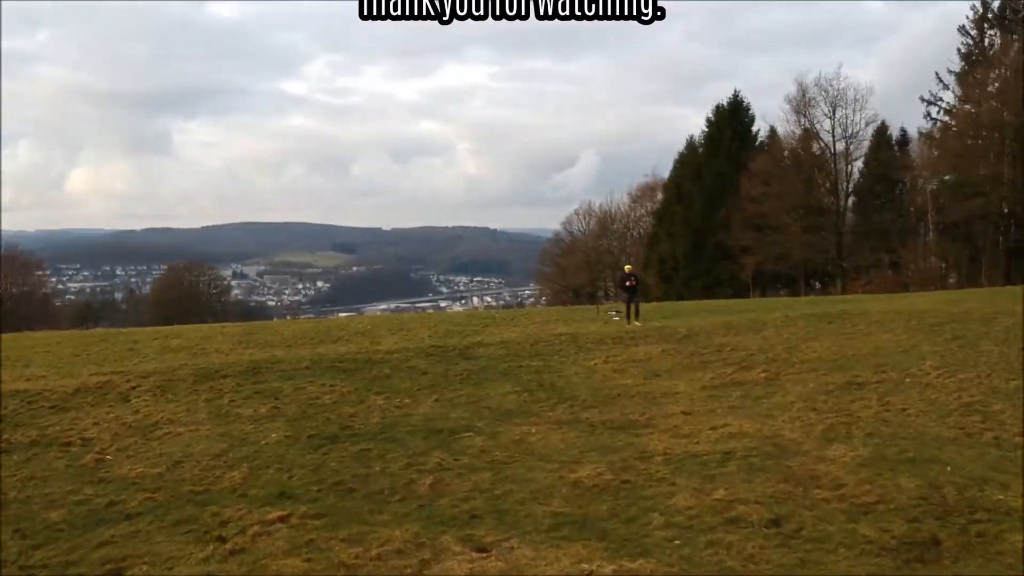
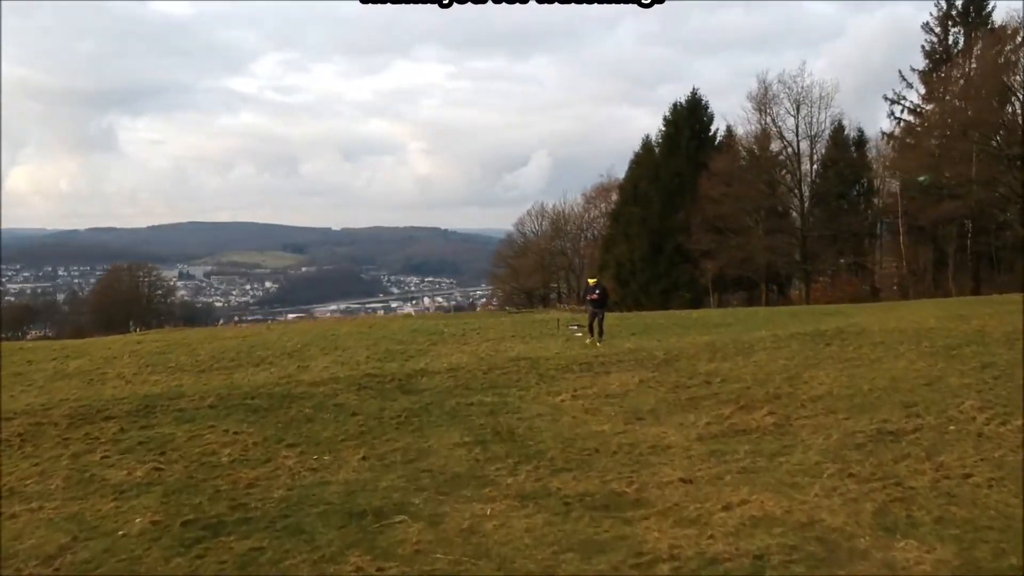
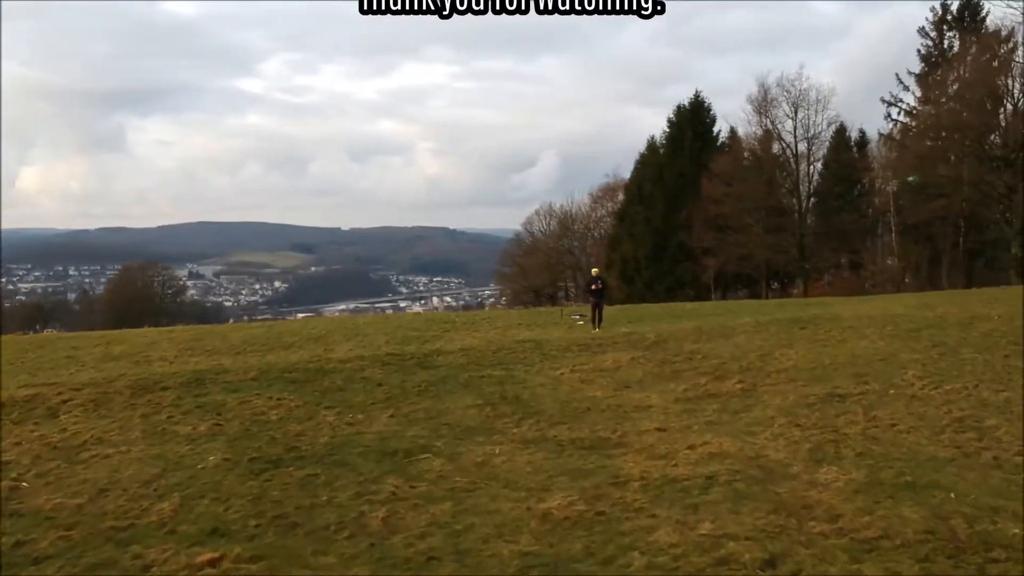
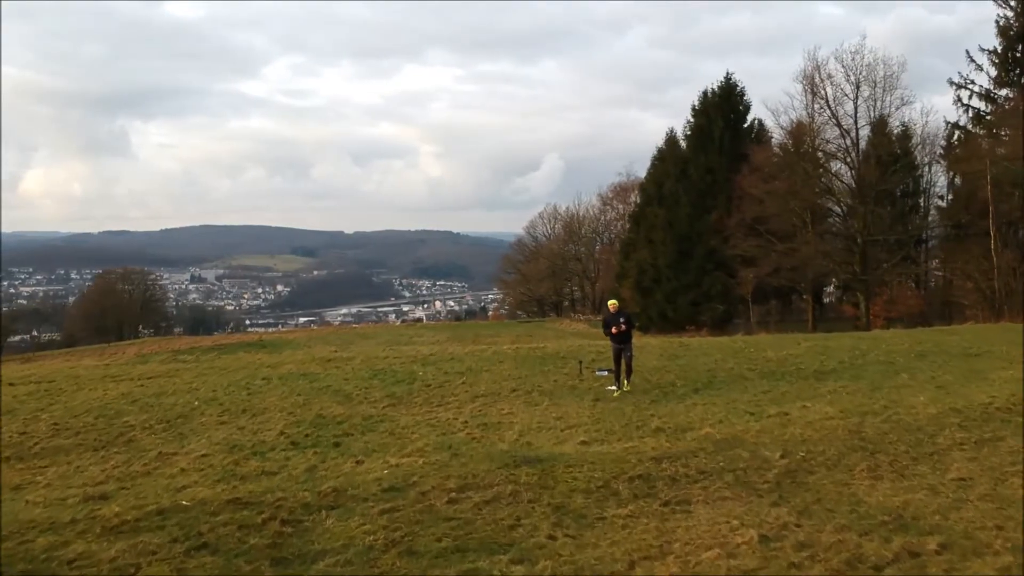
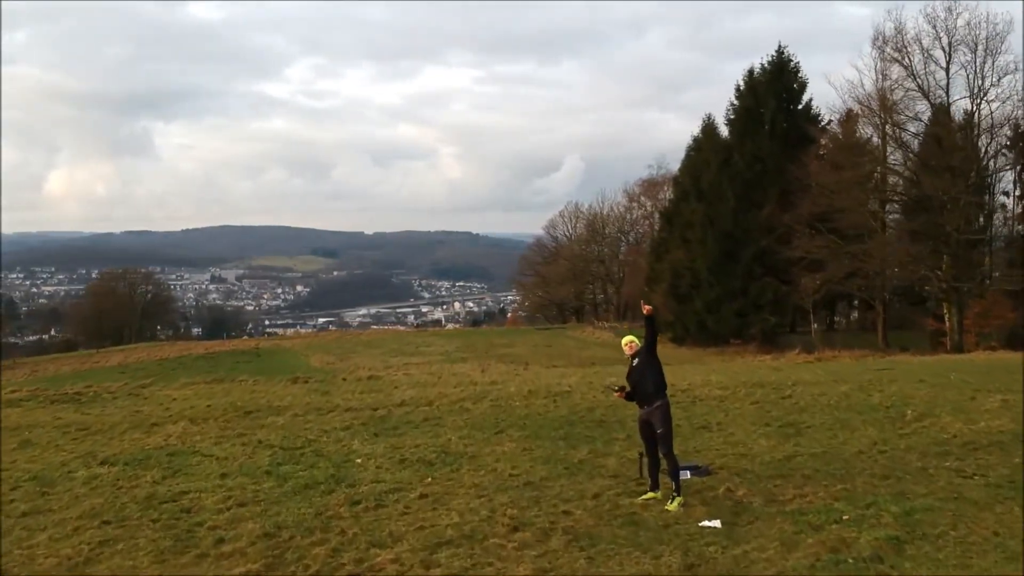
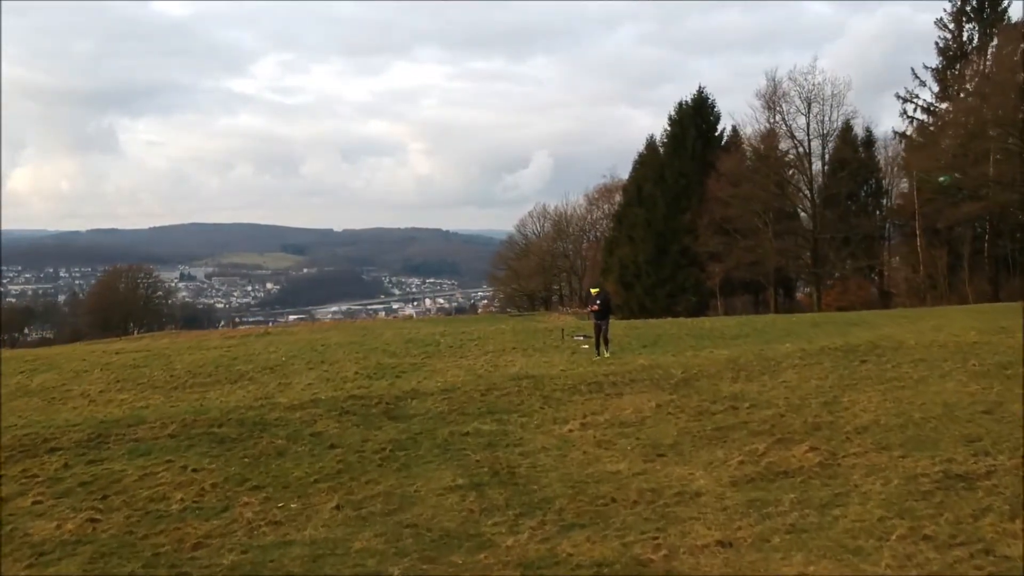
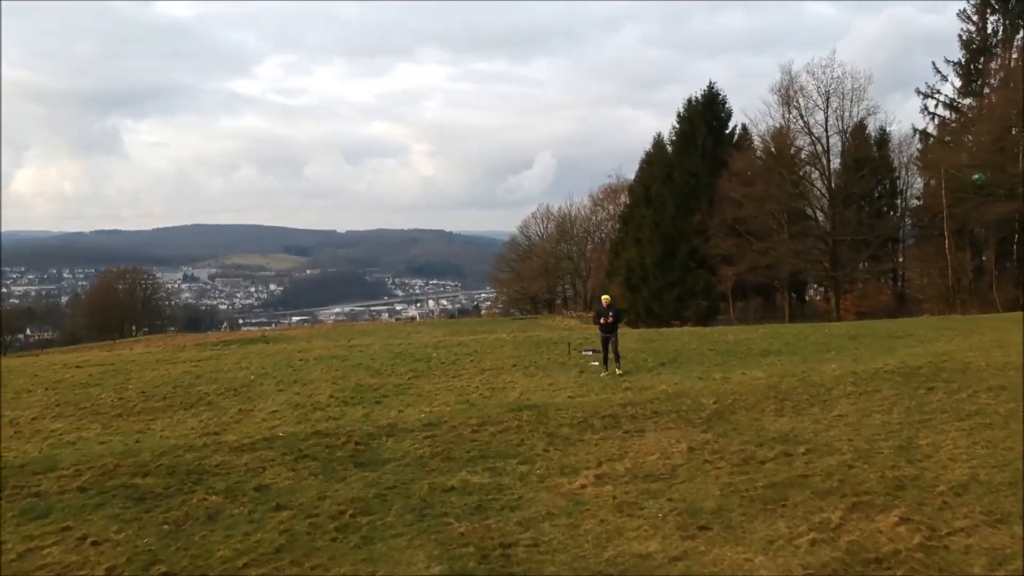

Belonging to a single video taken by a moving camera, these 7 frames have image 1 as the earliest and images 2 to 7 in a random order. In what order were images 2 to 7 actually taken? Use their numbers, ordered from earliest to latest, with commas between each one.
3, 2, 6, 7, 4, 5
